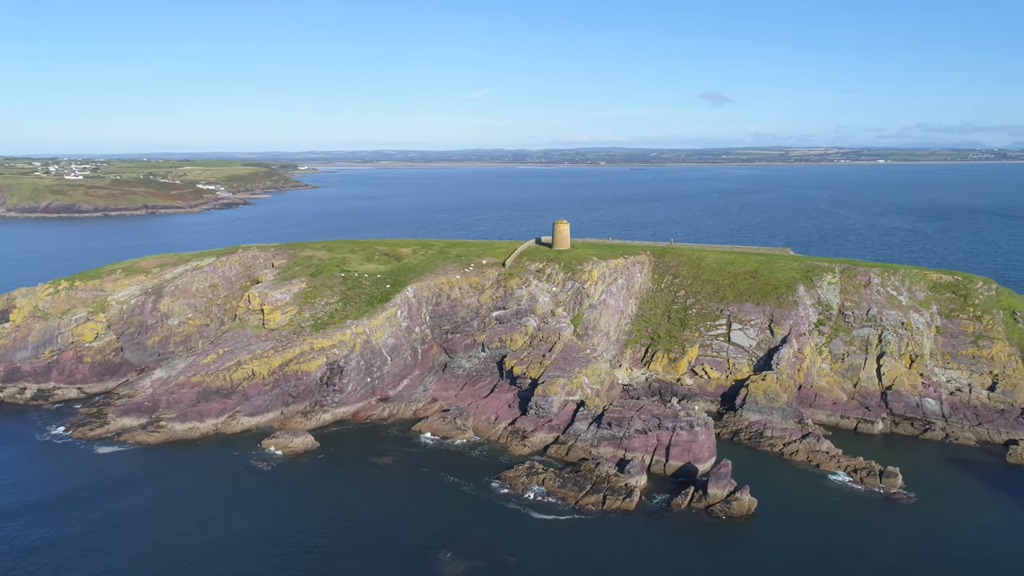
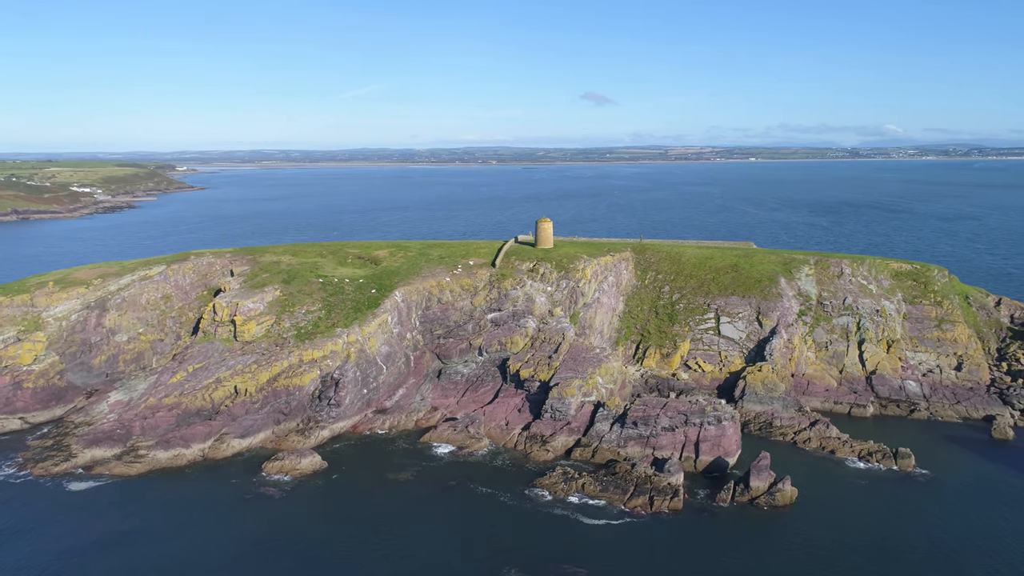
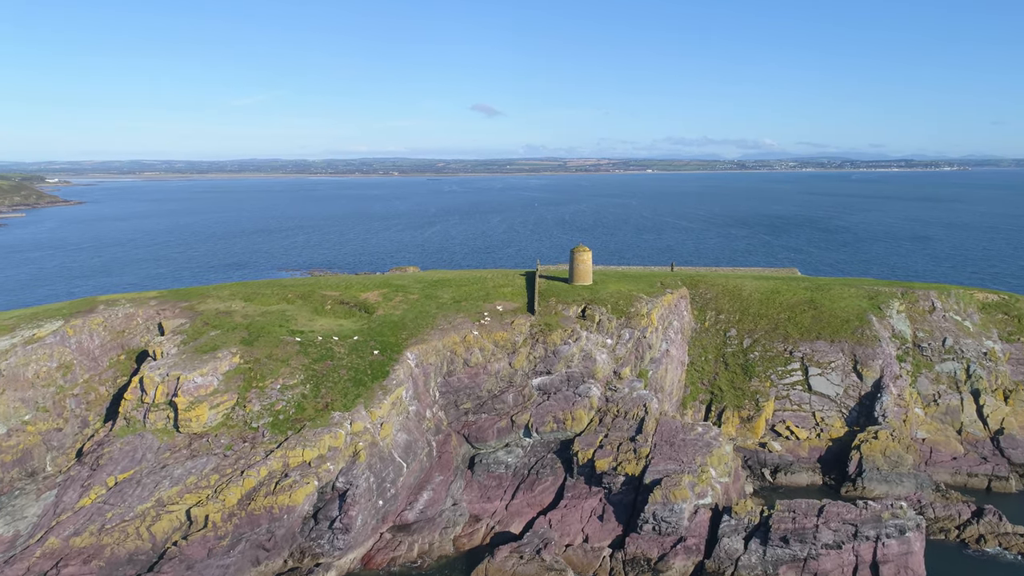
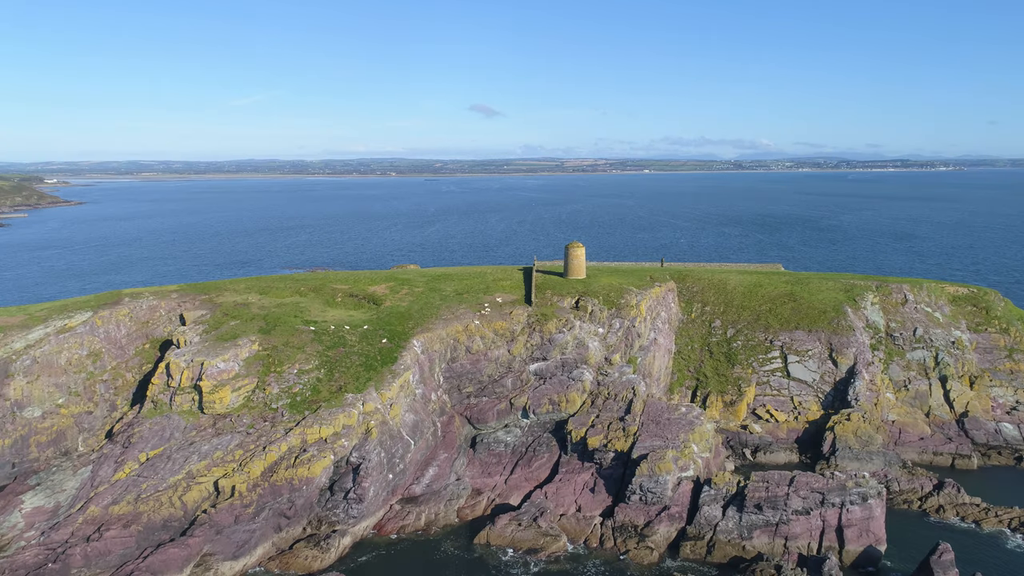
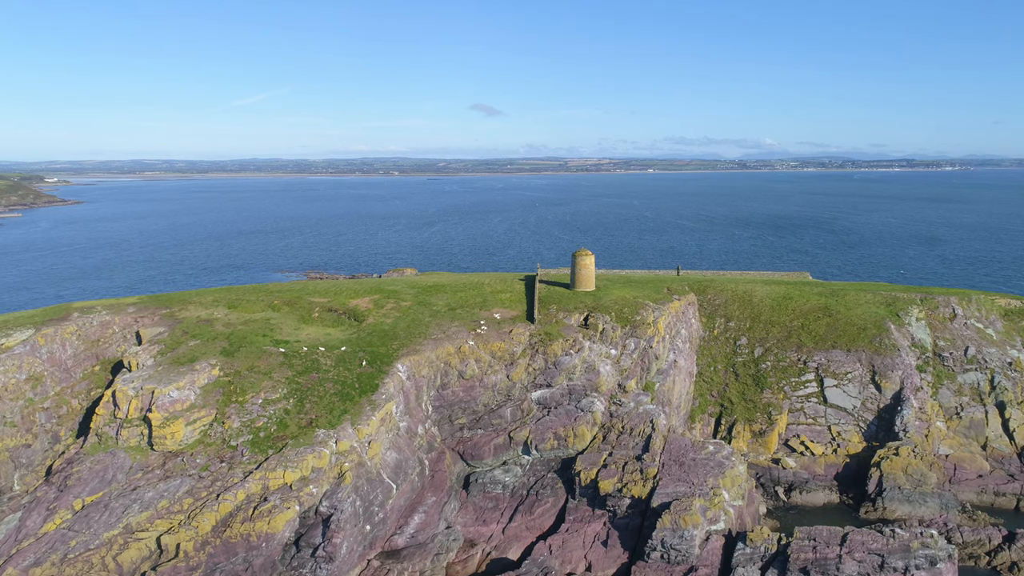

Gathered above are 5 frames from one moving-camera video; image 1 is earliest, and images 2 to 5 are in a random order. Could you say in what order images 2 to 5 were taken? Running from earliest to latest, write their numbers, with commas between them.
2, 4, 3, 5
